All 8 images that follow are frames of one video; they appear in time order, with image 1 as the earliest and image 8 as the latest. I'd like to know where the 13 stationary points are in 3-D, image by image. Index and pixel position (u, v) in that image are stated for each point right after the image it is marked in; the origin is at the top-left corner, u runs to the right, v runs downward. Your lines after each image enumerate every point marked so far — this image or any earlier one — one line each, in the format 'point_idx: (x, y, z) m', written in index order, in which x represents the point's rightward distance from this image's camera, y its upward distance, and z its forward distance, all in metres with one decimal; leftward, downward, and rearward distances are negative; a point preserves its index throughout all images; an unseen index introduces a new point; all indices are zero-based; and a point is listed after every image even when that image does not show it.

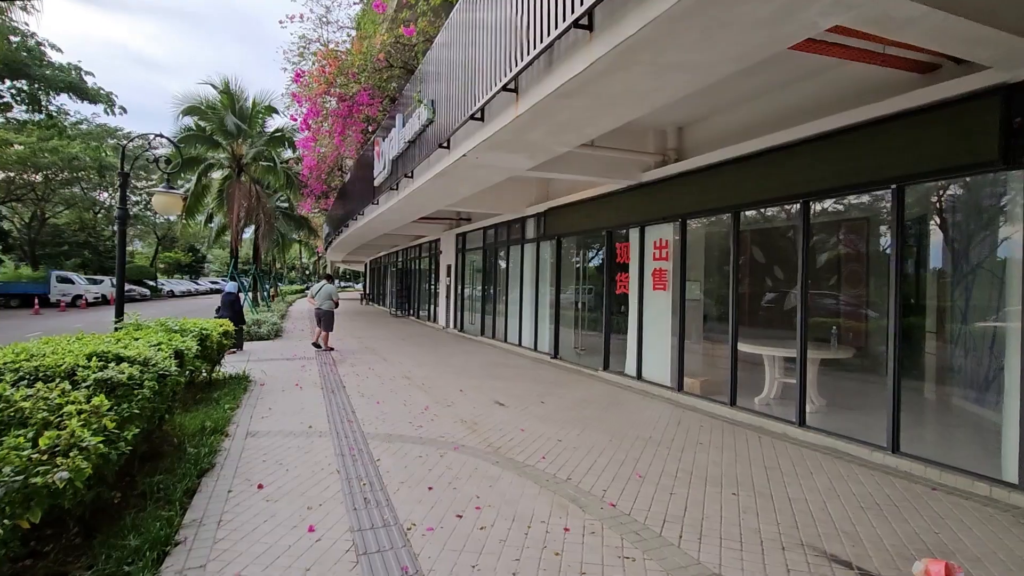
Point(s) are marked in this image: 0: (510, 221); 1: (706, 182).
0: (-0.1, +1.6, +13.1) m
1: (+2.5, +1.4, +7.1) m
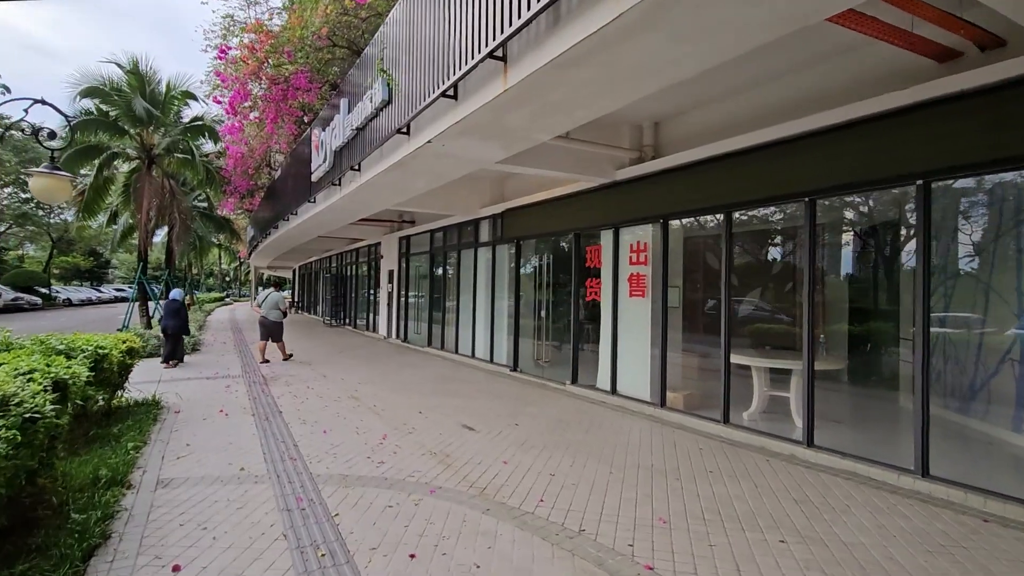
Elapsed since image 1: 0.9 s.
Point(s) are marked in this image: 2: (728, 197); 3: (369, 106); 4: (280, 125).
0: (-1.2, +1.5, +12.2) m
1: (+2.1, +1.3, +6.5) m
2: (+2.4, +1.0, +6.1) m
3: (-1.9, +2.5, +7.3) m
4: (-4.9, +3.4, +11.4) m
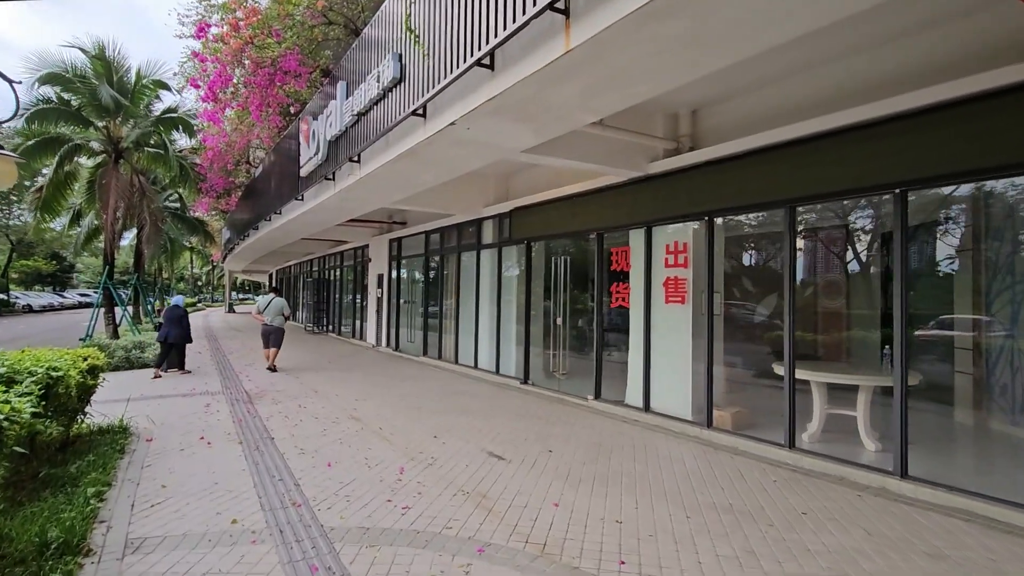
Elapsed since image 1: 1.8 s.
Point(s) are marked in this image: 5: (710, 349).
0: (-1.1, +1.3, +11.4) m
1: (+2.4, +1.2, +5.8) m
2: (+2.8, +1.0, +5.4) m
3: (-1.6, +2.4, +6.4) m
4: (-4.7, +3.3, +10.4) m
5: (+2.3, -0.7, +6.2) m
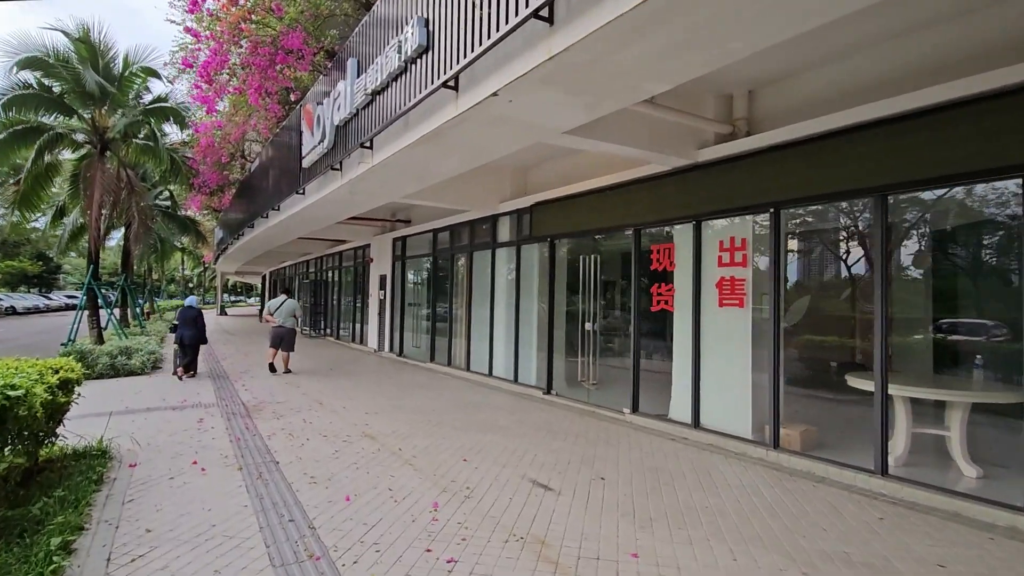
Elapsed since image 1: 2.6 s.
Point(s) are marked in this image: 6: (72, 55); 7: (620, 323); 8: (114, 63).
0: (-0.8, +1.3, +10.6) m
1: (+2.8, +1.2, +5.1) m
2: (+3.2, +1.0, +4.7) m
3: (-1.2, +2.4, +5.7) m
4: (-4.4, +3.3, +9.6) m
5: (+2.6, -0.7, +5.4) m
6: (-9.2, +4.8, +11.4) m
7: (+1.5, -0.5, +7.3) m
8: (-8.8, +5.0, +12.0) m
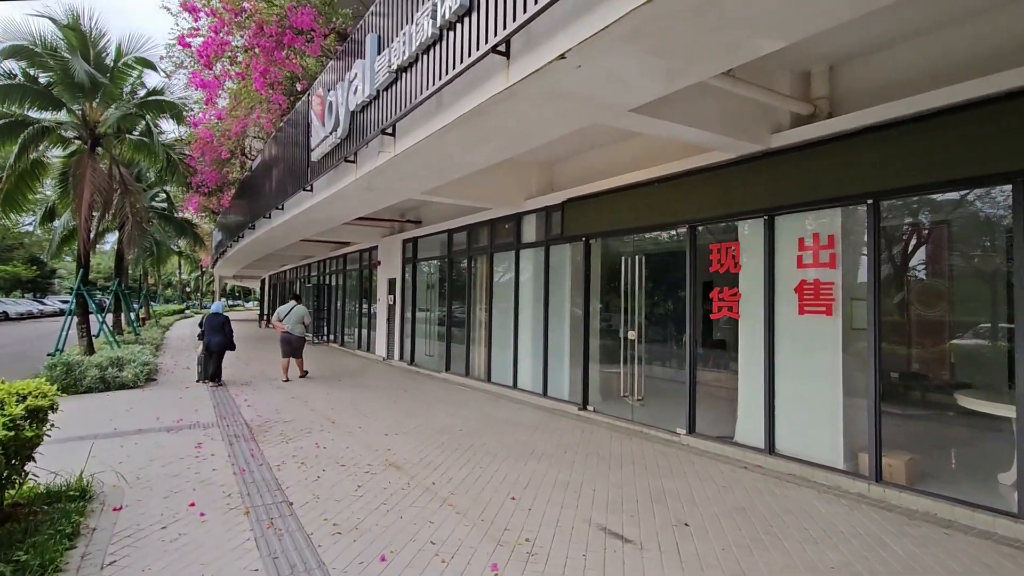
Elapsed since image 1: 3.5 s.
0: (-0.4, +1.2, +9.8) m
1: (+3.3, +1.2, +4.3) m
2: (+3.6, +0.9, +3.9) m
3: (-0.8, +2.3, +4.9) m
4: (-4.0, +3.2, +8.8) m
5: (+3.1, -0.8, +4.7) m
6: (-8.8, +4.7, +10.6) m
7: (+1.9, -0.5, +6.5) m
8: (-8.4, +4.9, +11.2) m
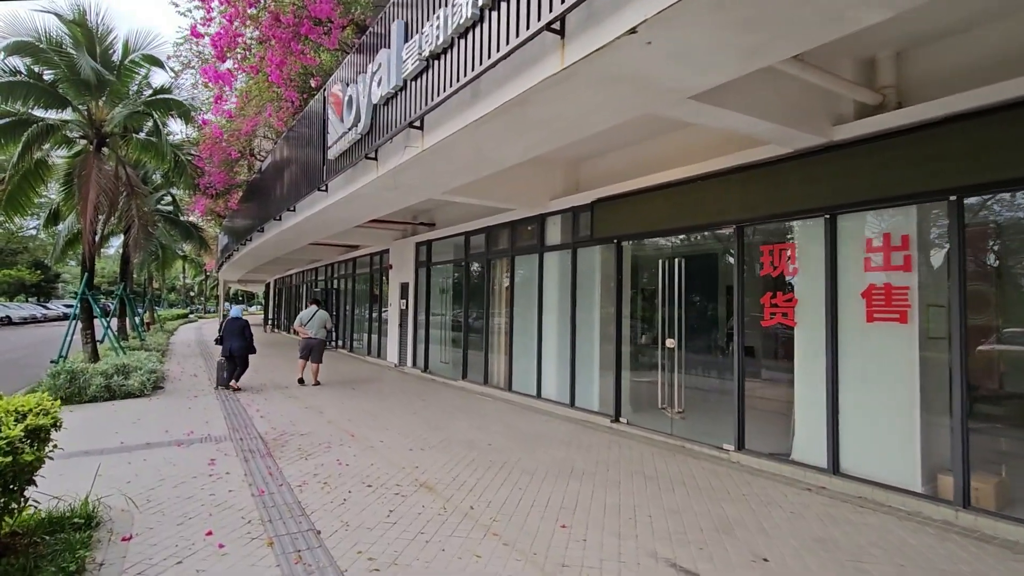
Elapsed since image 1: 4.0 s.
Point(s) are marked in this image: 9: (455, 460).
0: (0.0, +1.1, +9.4) m
1: (+3.6, +1.2, +3.9) m
2: (+4.0, +0.9, +3.5) m
3: (-0.4, +2.3, +4.5) m
4: (-3.6, +3.1, +8.5) m
5: (+3.5, -0.8, +4.2) m
6: (-8.4, +4.7, +10.2) m
7: (+2.3, -0.6, +6.1) m
8: (-8.0, +4.8, +10.9) m
9: (-0.6, -1.8, +5.6) m
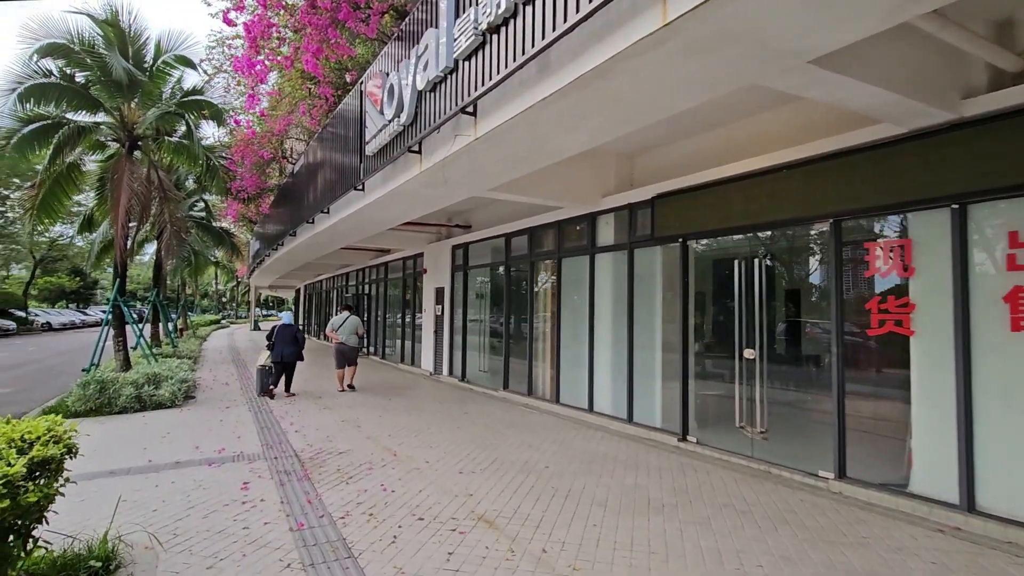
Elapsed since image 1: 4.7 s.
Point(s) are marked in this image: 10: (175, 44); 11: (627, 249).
0: (+0.8, +1.1, +8.8) m
1: (+4.1, +1.1, +3.1) m
2: (+4.4, +0.9, +2.7) m
3: (+0.1, +2.3, +3.9) m
4: (-2.9, +3.0, +8.0) m
5: (+4.0, -0.8, +3.4) m
6: (-7.6, +4.5, +10.0) m
7: (+2.9, -0.6, +5.3) m
8: (-7.2, +4.7, +10.6) m
9: (0.0, -1.8, +5.0) m
10: (-6.7, +4.9, +10.8) m
11: (+1.6, +0.5, +7.4) m
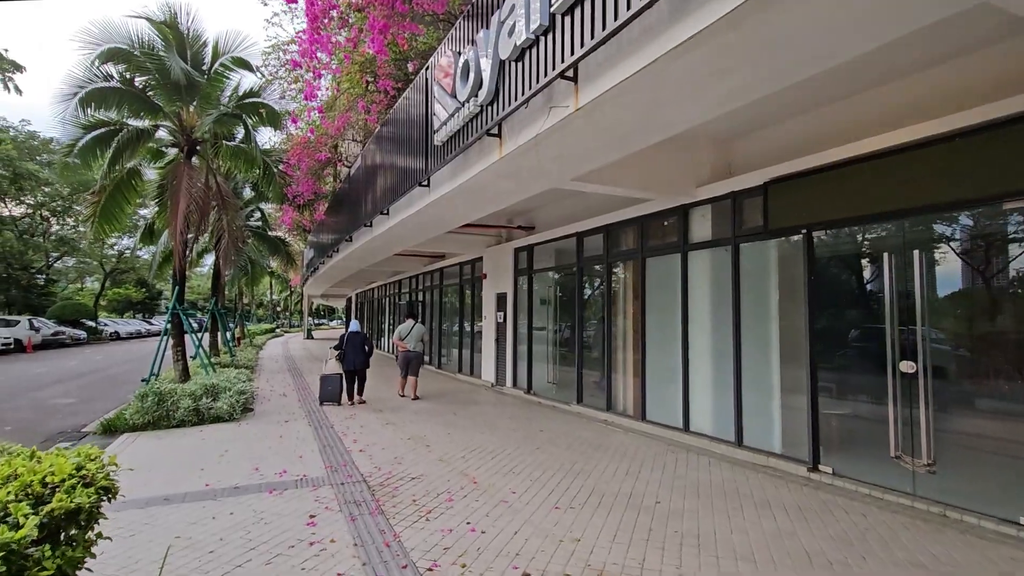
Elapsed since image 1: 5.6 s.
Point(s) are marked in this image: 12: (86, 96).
0: (+1.9, +1.0, +7.9) m
1: (+4.8, +1.2, +2.0) m
2: (+5.1, +1.0, +1.5) m
3: (+0.8, +2.3, +3.1) m
4: (-1.8, +3.0, +7.4) m
5: (+4.7, -0.7, +2.2) m
6: (-6.4, +4.4, +9.8) m
7: (+3.7, -0.6, +4.2) m
8: (-5.9, +4.5, +10.4) m
9: (+0.8, -1.8, +4.1) m
10: (-5.4, +4.7, +10.6) m
11: (+2.6, +0.5, +6.5) m
12: (-7.0, +3.2, +9.0) m
